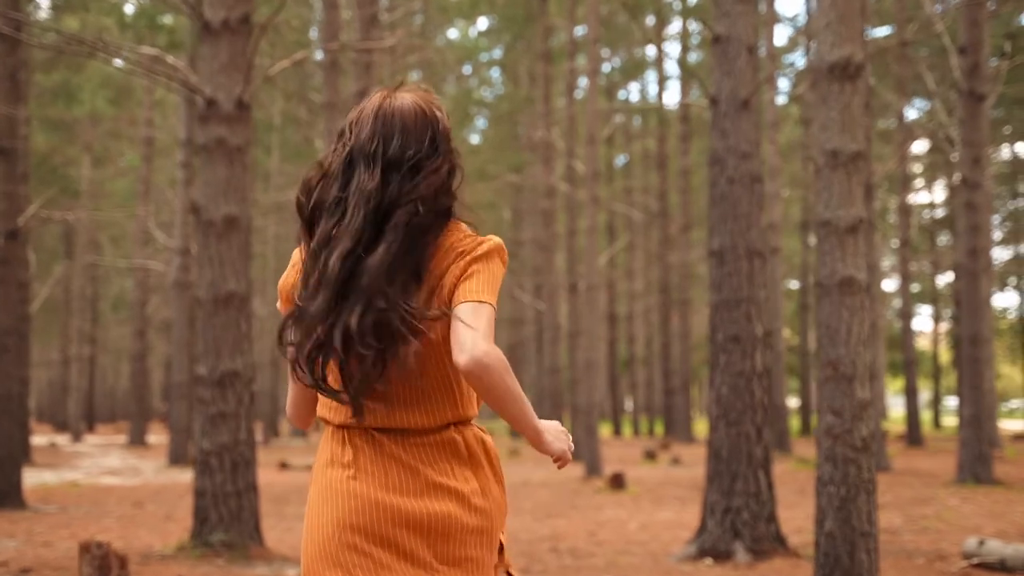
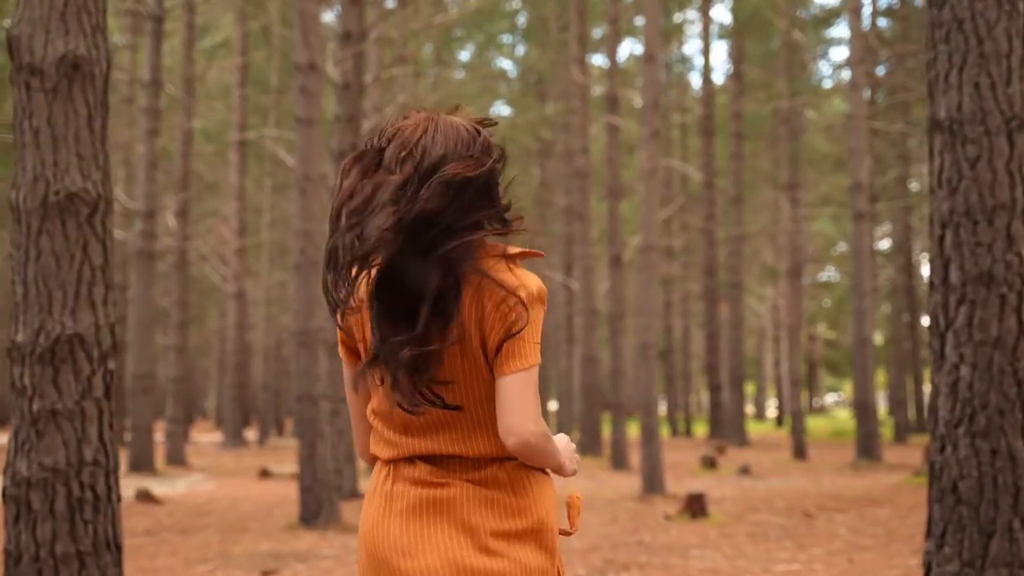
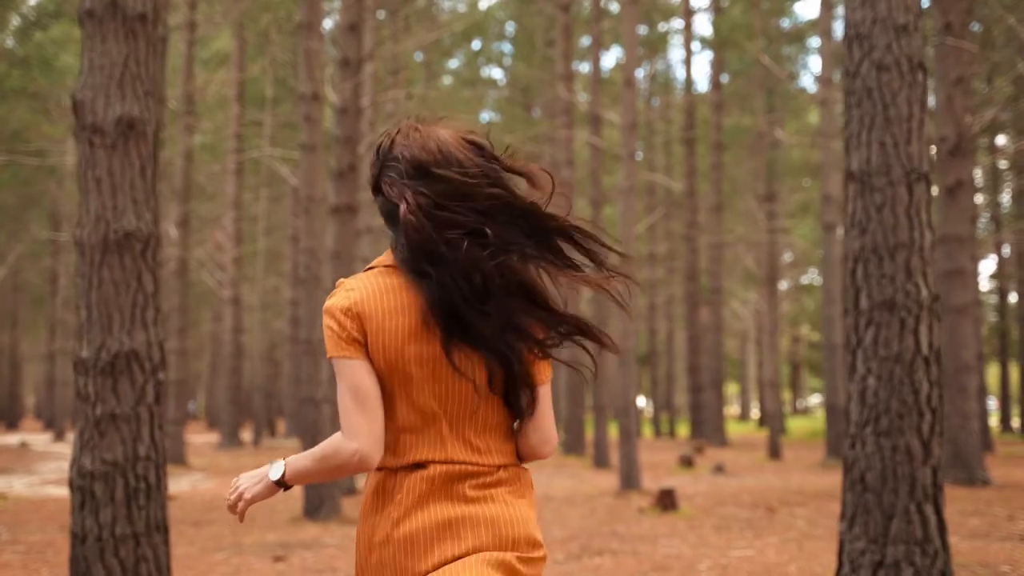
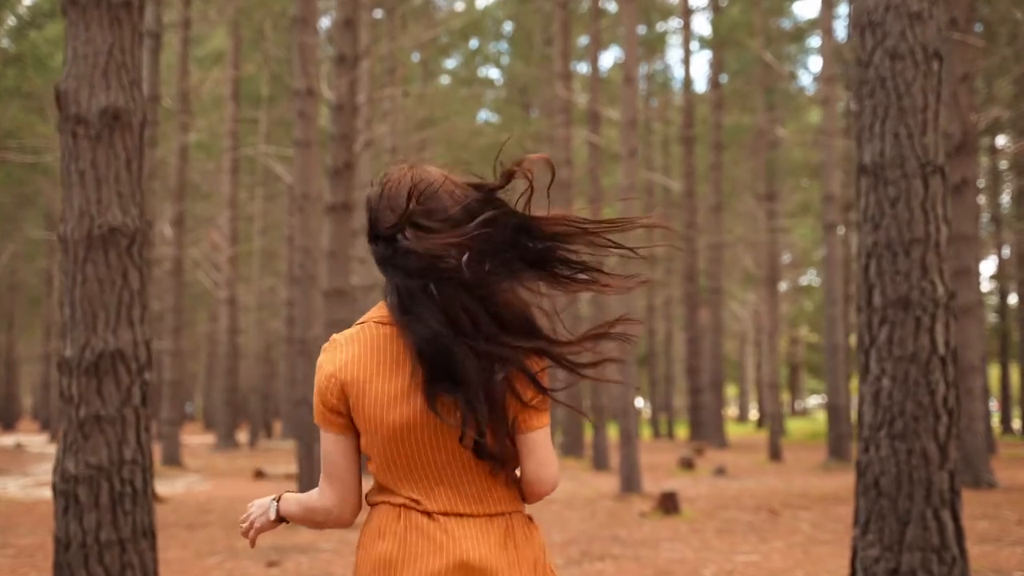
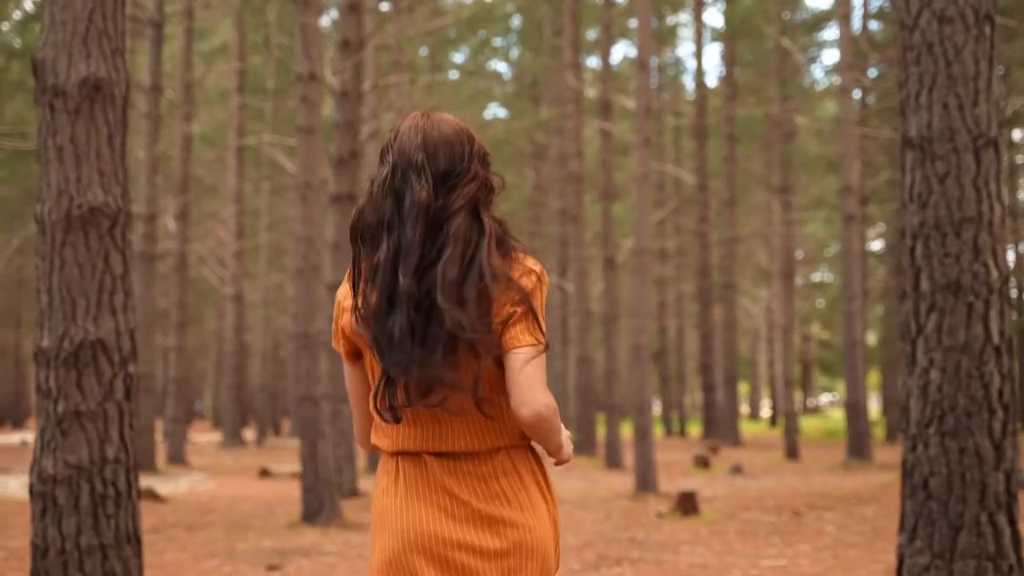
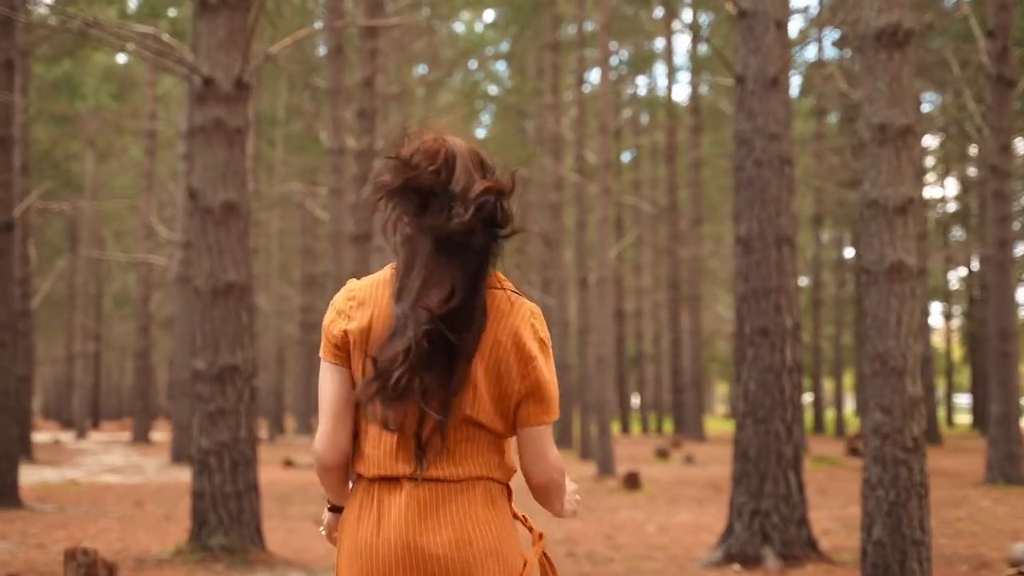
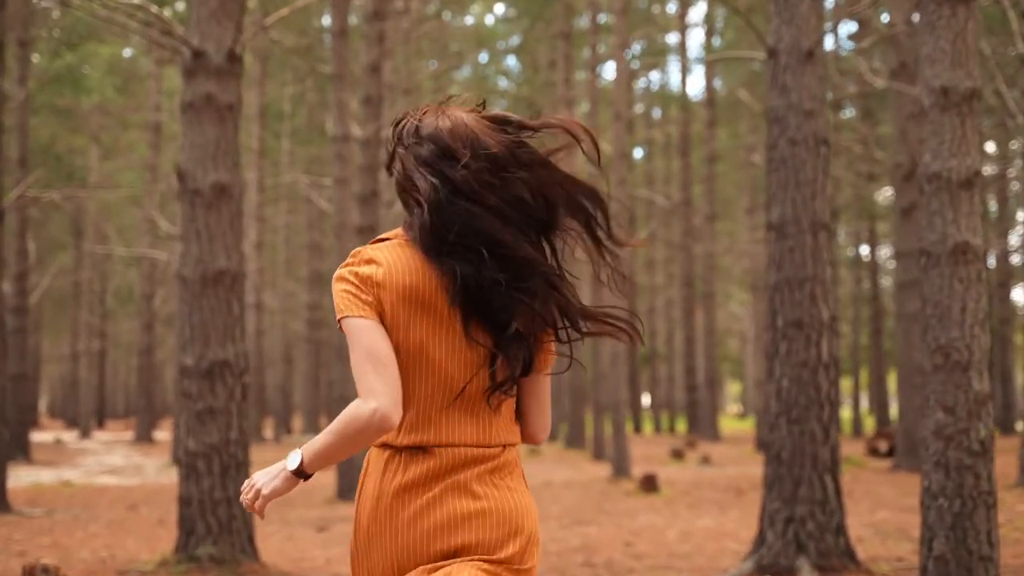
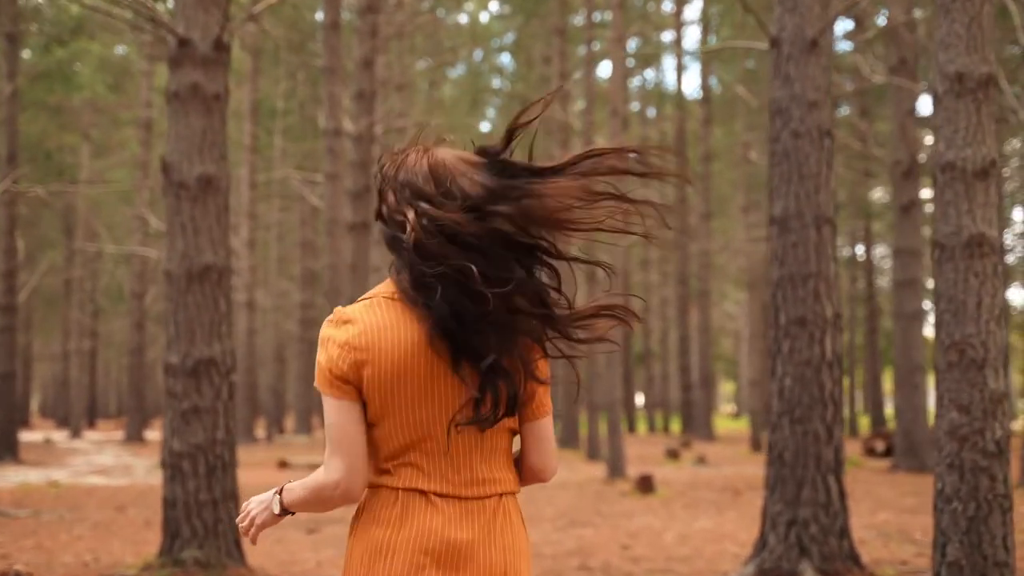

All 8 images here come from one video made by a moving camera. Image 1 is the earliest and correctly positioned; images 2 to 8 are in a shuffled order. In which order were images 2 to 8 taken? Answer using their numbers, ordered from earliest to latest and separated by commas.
6, 7, 8, 3, 4, 5, 2
